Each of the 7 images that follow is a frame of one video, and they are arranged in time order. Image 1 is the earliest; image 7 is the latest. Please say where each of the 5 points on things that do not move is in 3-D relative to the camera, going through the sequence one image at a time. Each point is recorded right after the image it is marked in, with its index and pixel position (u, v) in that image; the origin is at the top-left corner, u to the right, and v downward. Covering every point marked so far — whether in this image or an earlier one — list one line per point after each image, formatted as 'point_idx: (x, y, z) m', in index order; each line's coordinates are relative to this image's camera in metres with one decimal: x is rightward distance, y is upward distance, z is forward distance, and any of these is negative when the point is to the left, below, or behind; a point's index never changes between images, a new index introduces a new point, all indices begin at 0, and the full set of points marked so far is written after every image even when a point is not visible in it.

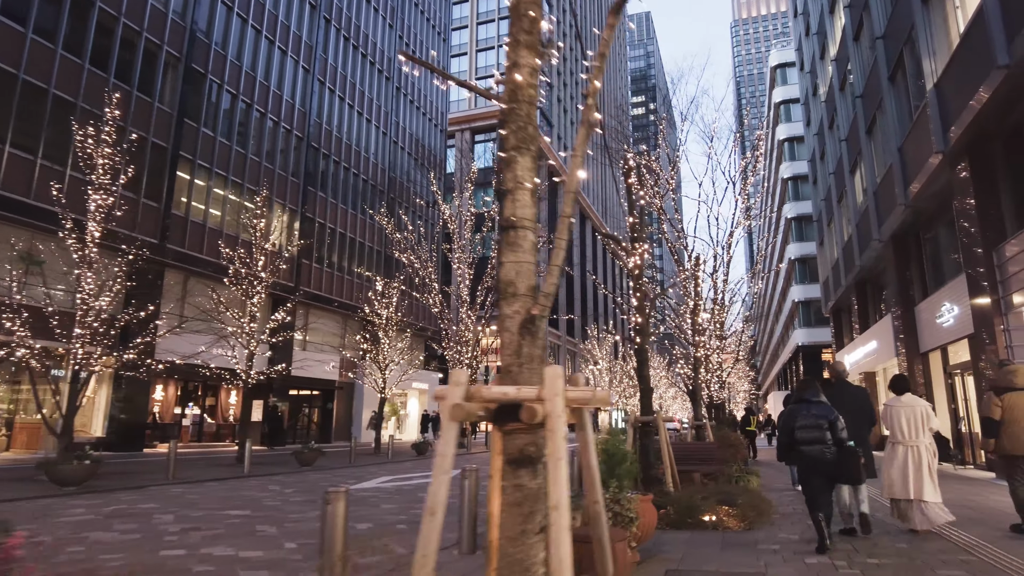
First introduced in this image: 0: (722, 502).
0: (+2.1, -2.1, +6.6) m
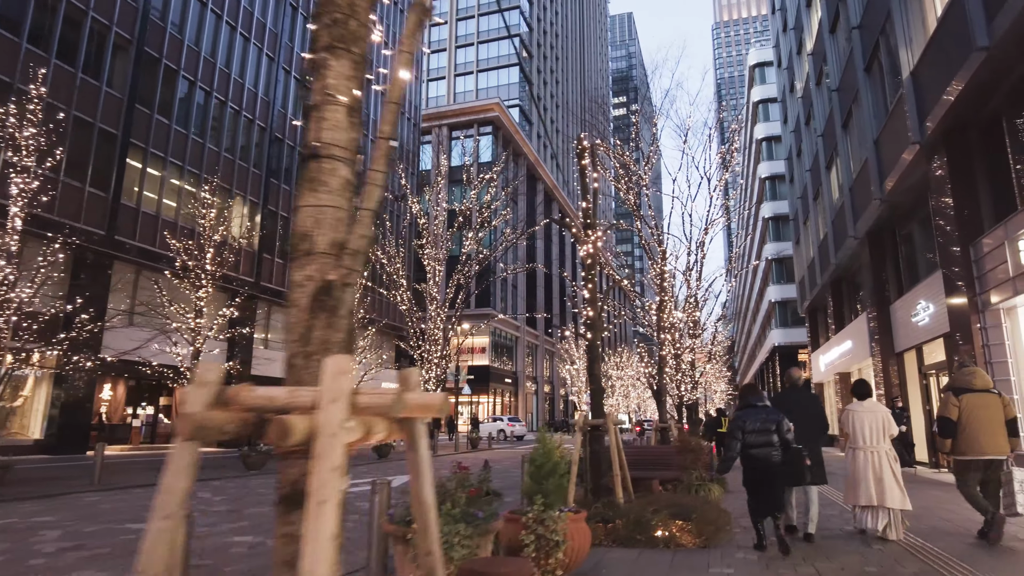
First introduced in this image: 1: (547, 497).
0: (+1.5, -2.0, +5.9) m
1: (+0.2, -1.4, +4.4) m
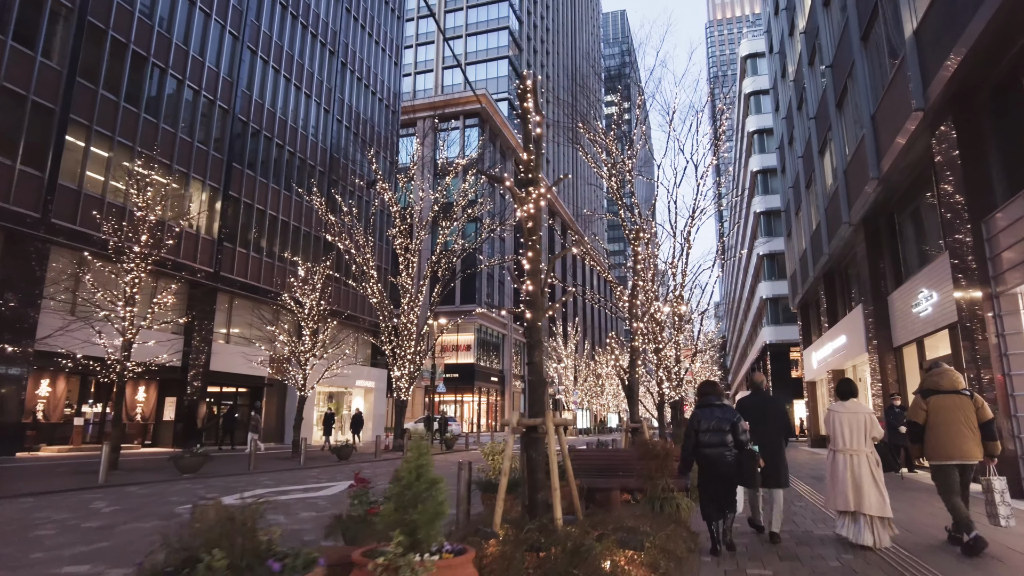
0: (+0.8, -1.8, +4.7) m
1: (-0.4, -1.1, +3.1) m
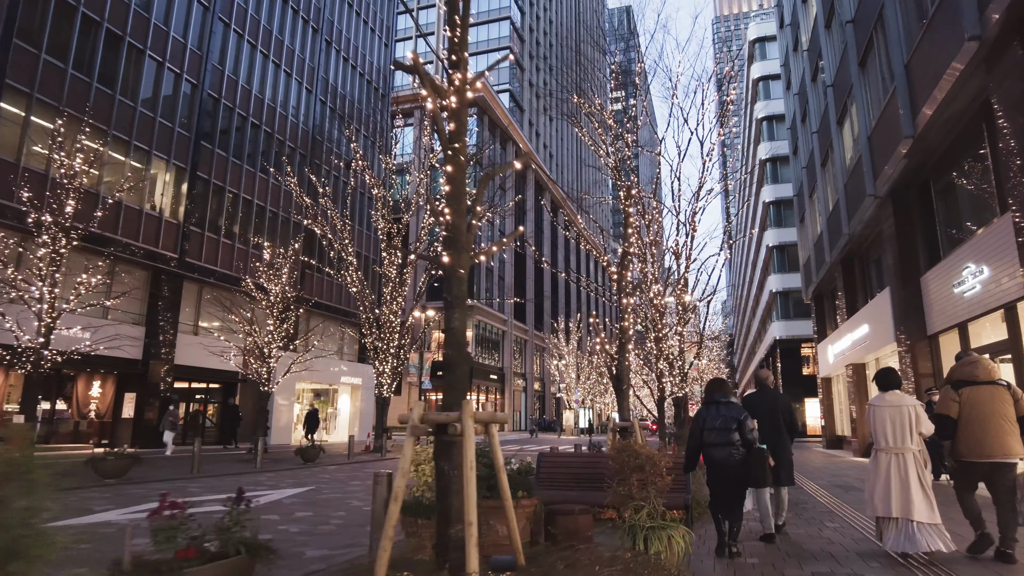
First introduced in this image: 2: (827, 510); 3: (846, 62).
0: (+0.3, -1.4, +2.8) m
1: (-1.0, -0.7, +1.3) m
2: (+4.0, -2.9, +8.4) m
3: (+8.3, +5.5, +16.4) m
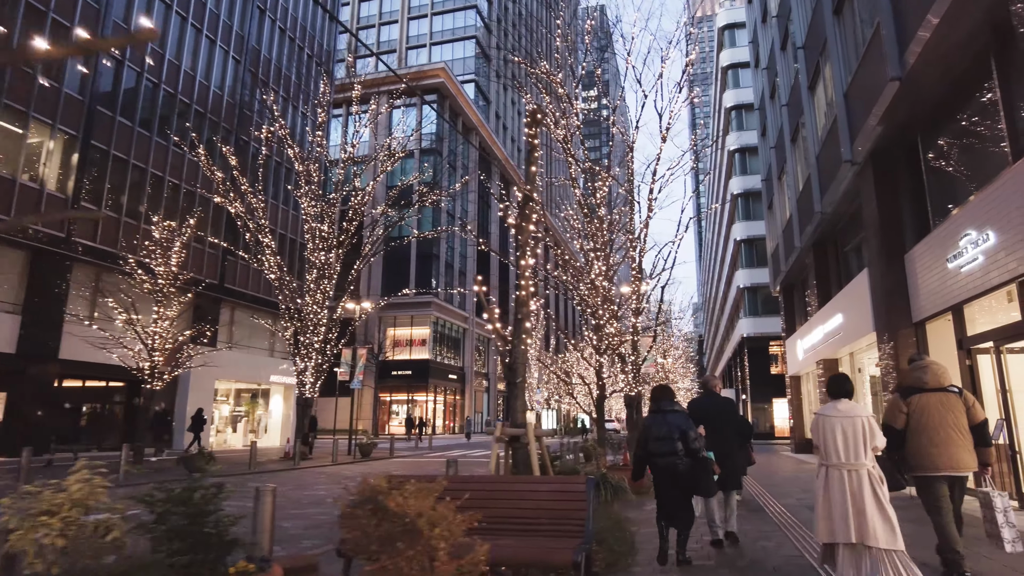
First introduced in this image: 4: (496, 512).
0: (-0.8, -1.0, +0.5) m
1: (-2.0, -0.3, -1.0) m
2: (+2.7, -2.5, +6.3) m
3: (+6.7, +5.9, +14.4) m
4: (-0.1, -1.6, +4.6) m
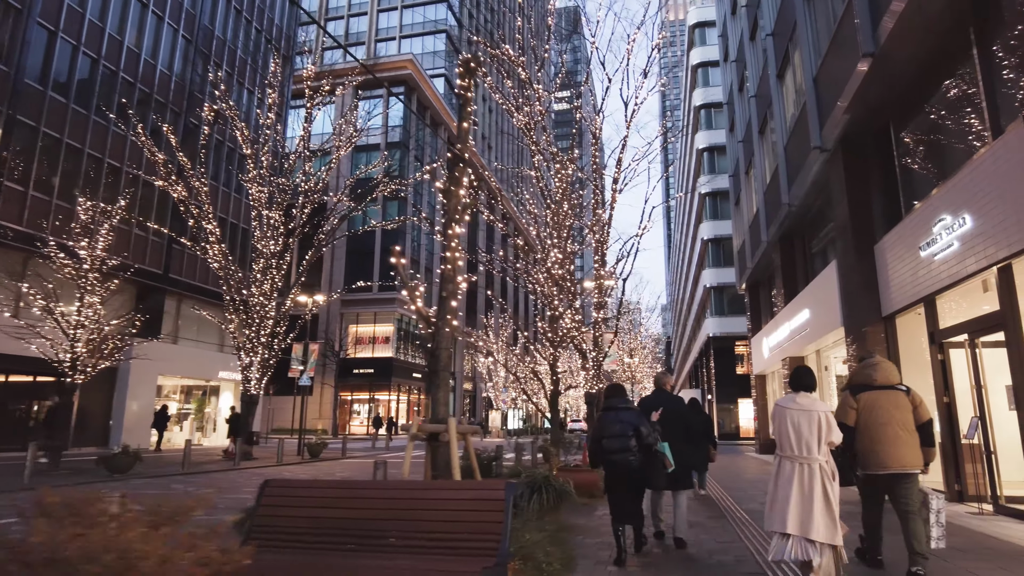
0: (-1.2, -0.8, -0.3) m
1: (-2.3, -0.1, -1.9) m
2: (+2.0, -2.3, +5.6) m
3: (+5.8, +6.0, +13.9) m
4: (-0.6, -1.4, +3.8) m
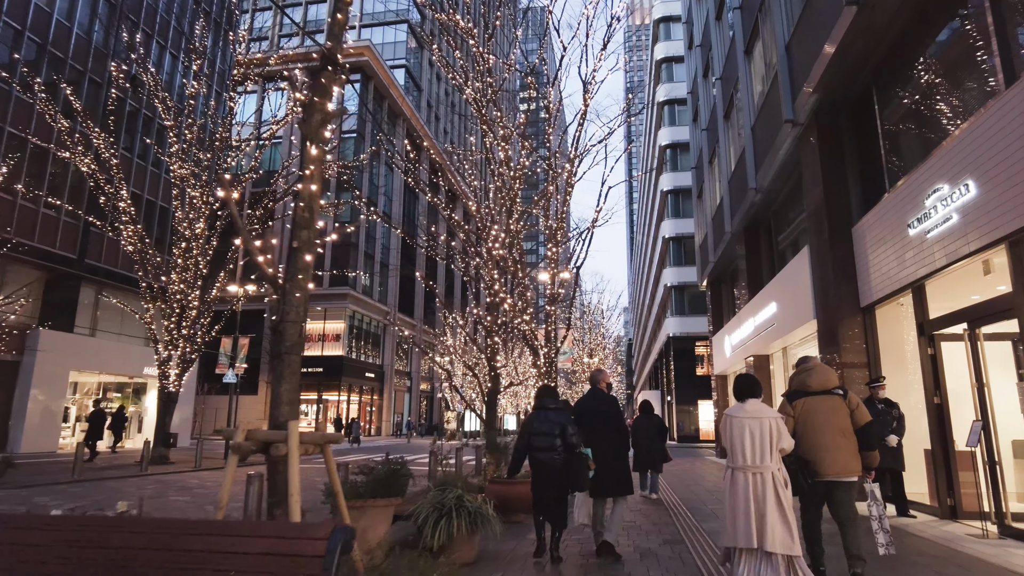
0: (-1.5, -0.5, -1.8) m
1: (-2.6, +0.2, -3.5) m
2: (+1.3, -2.1, +4.3) m
3: (+4.8, +6.2, +12.7) m
4: (-1.2, -1.1, +2.3) m
